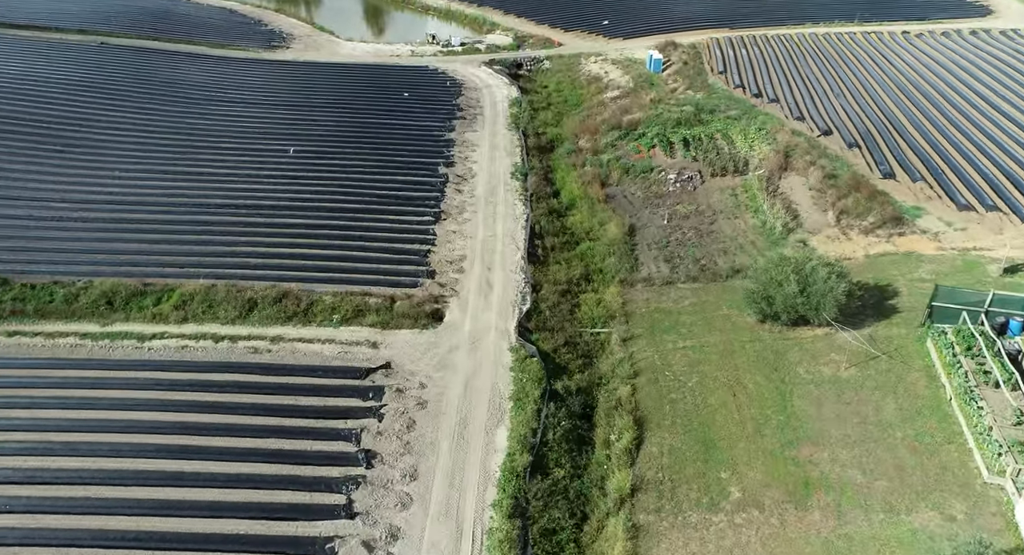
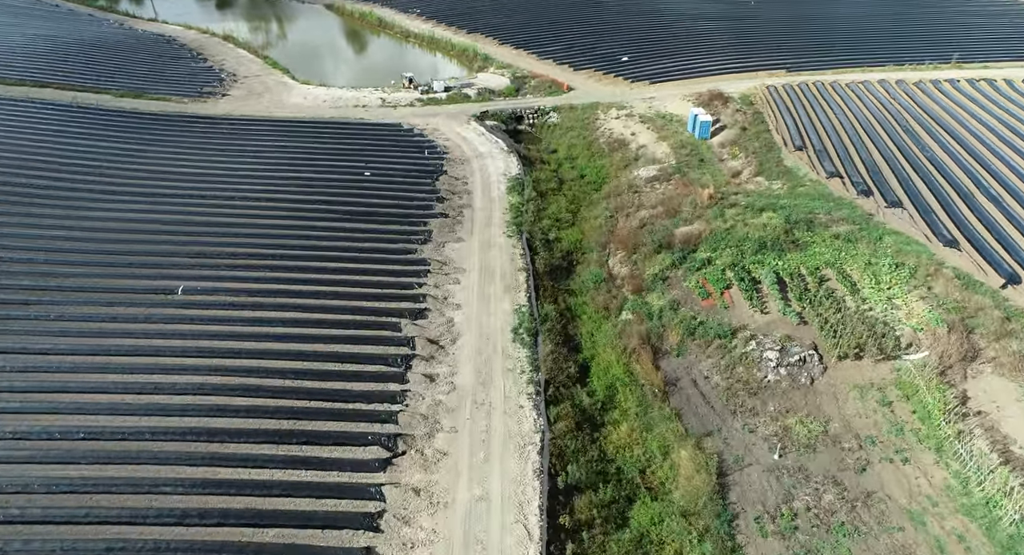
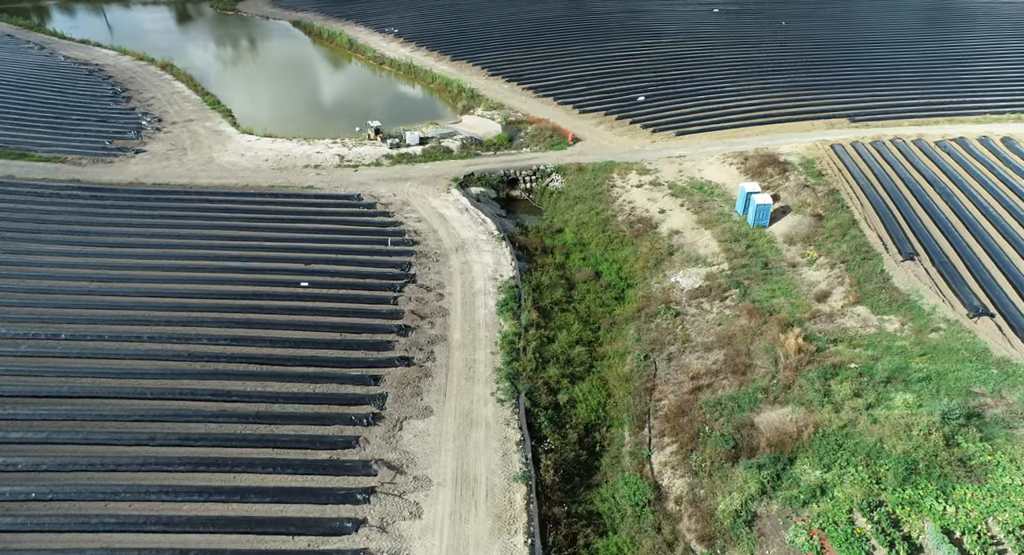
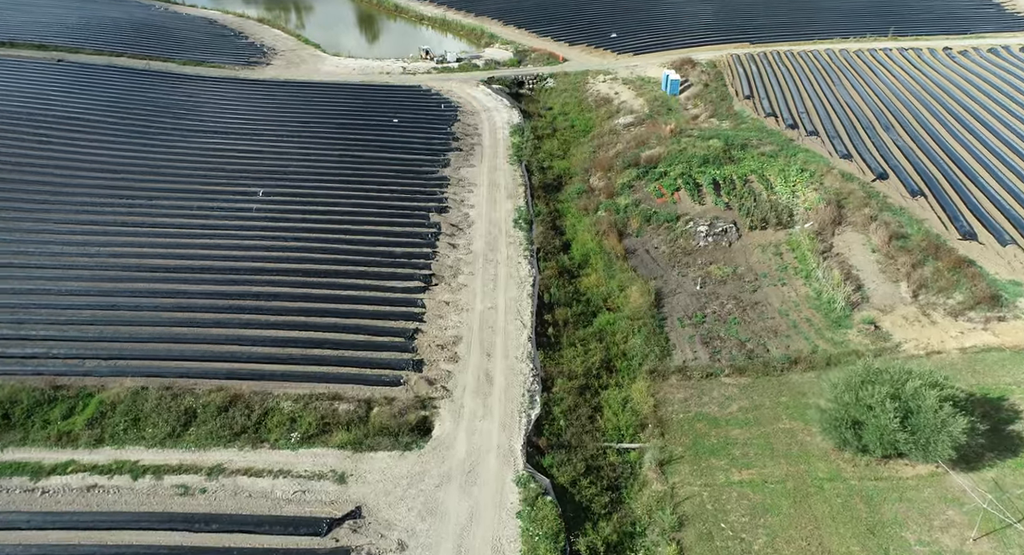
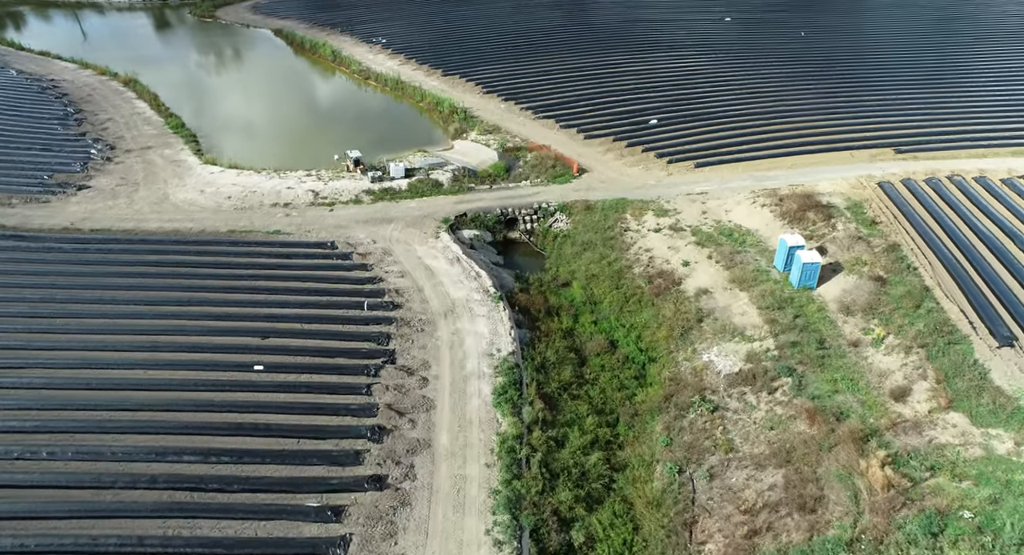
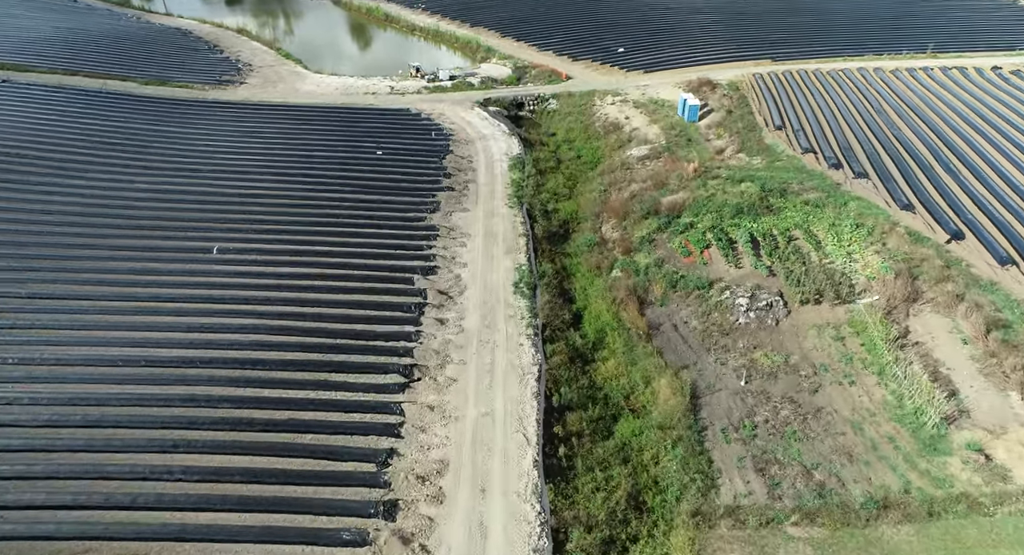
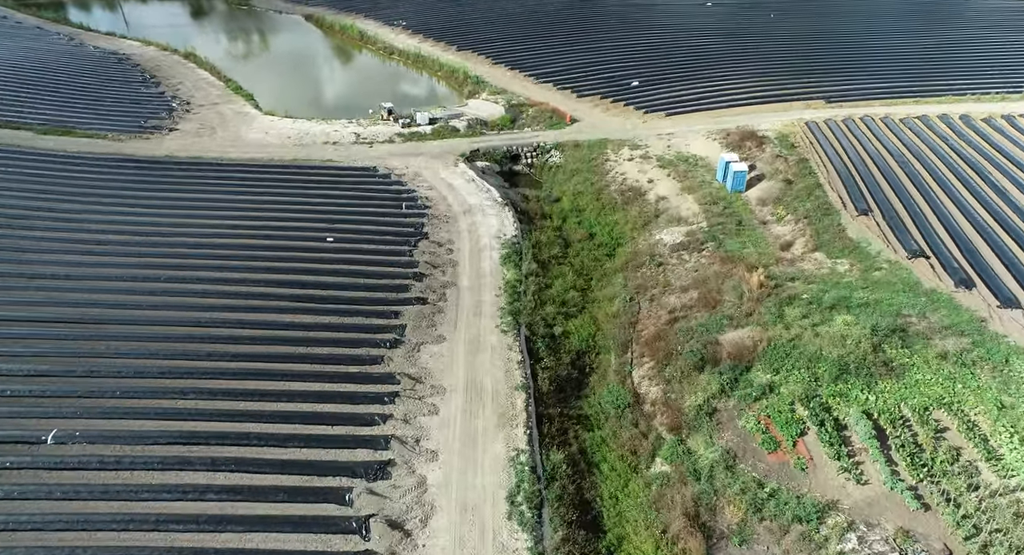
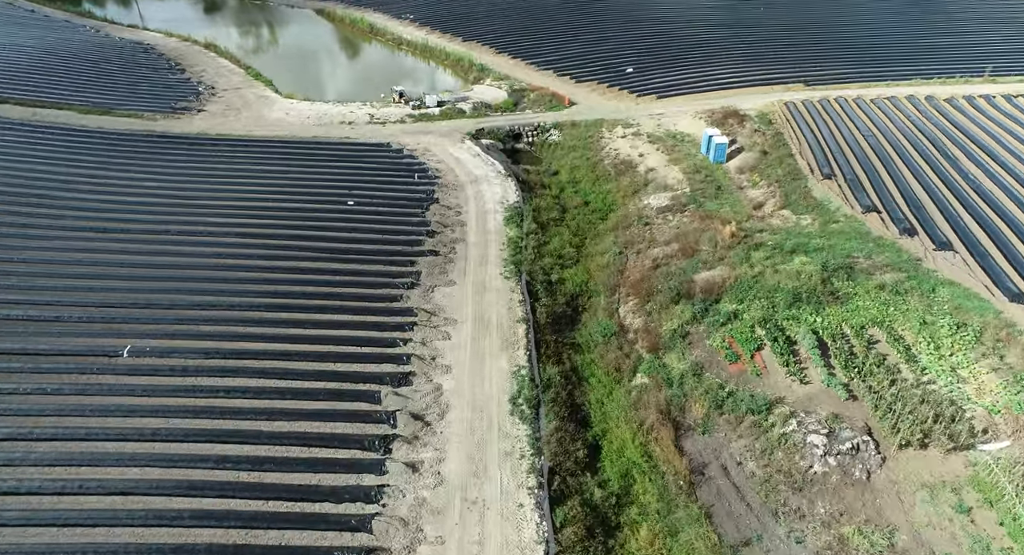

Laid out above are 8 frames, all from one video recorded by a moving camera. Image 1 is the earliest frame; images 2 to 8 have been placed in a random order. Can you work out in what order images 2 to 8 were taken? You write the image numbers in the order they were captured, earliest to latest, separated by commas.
4, 6, 2, 8, 7, 3, 5
